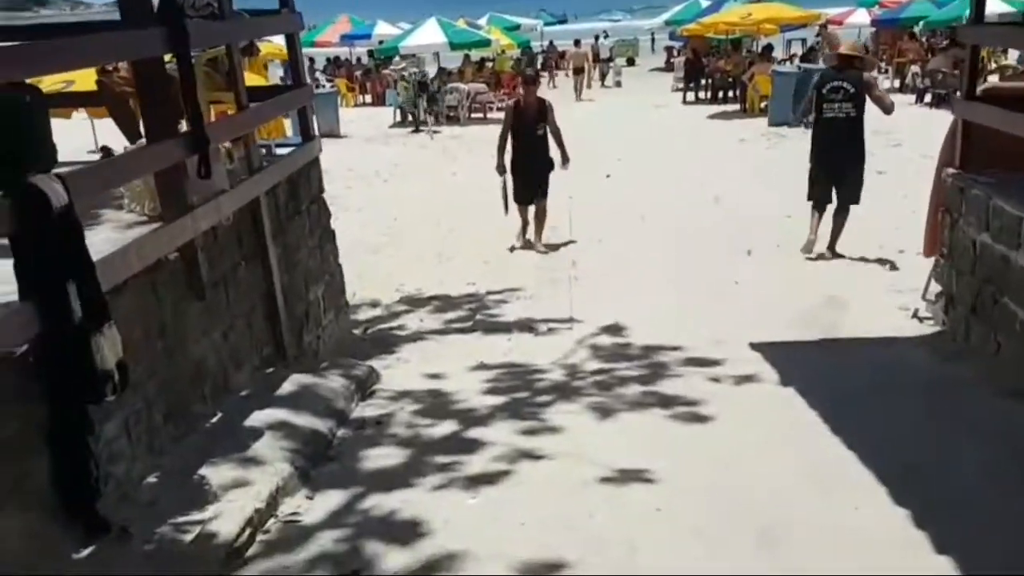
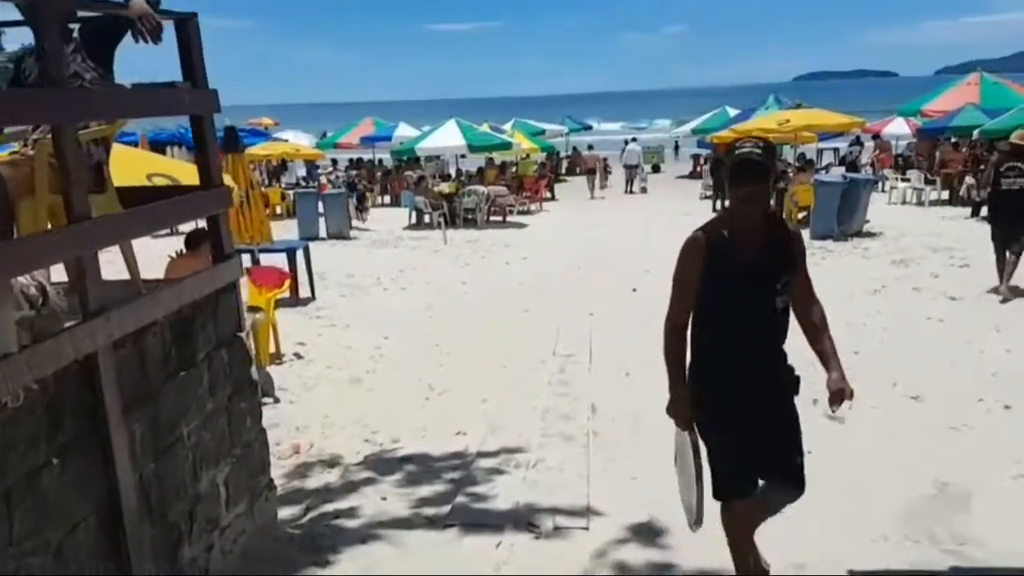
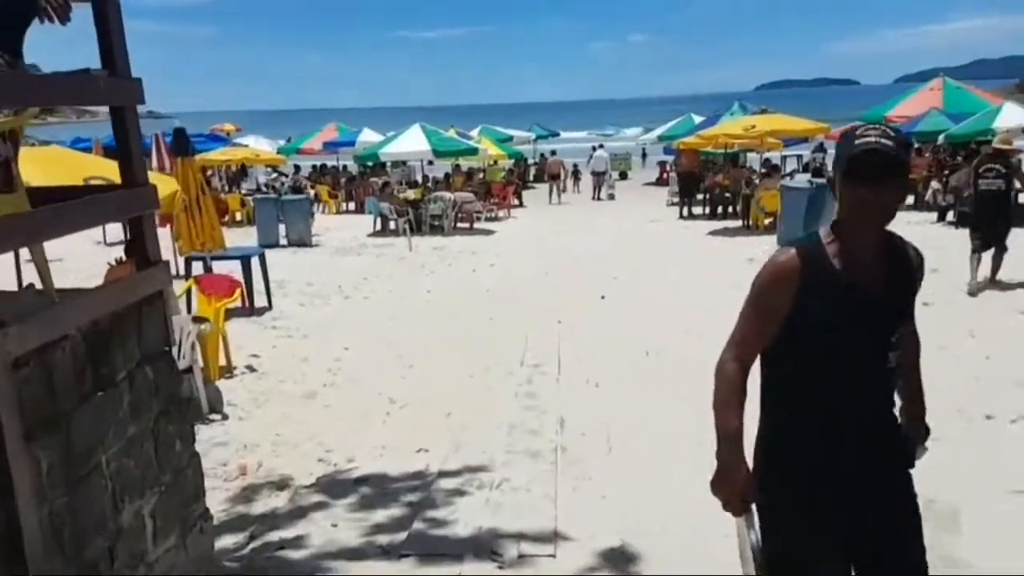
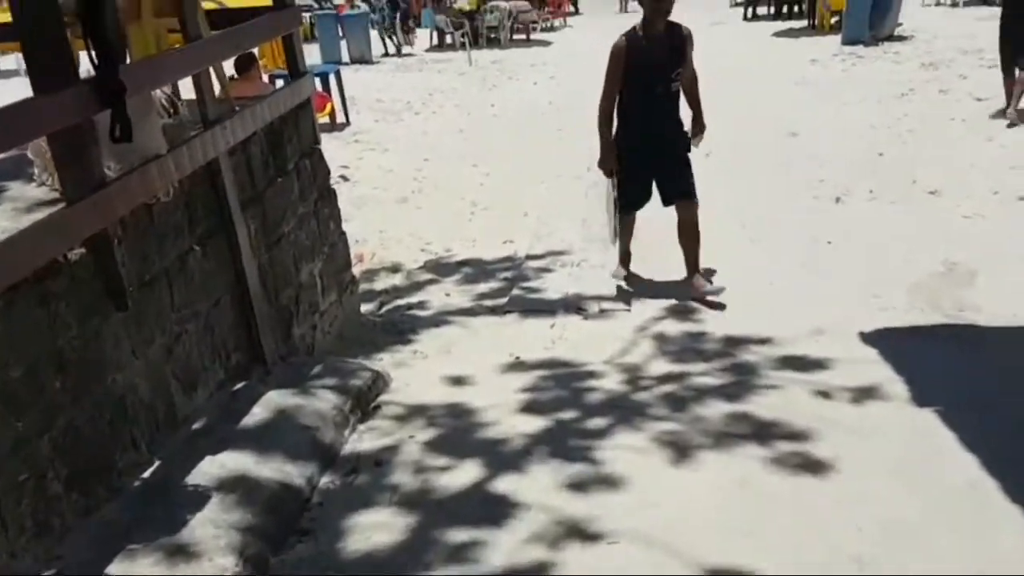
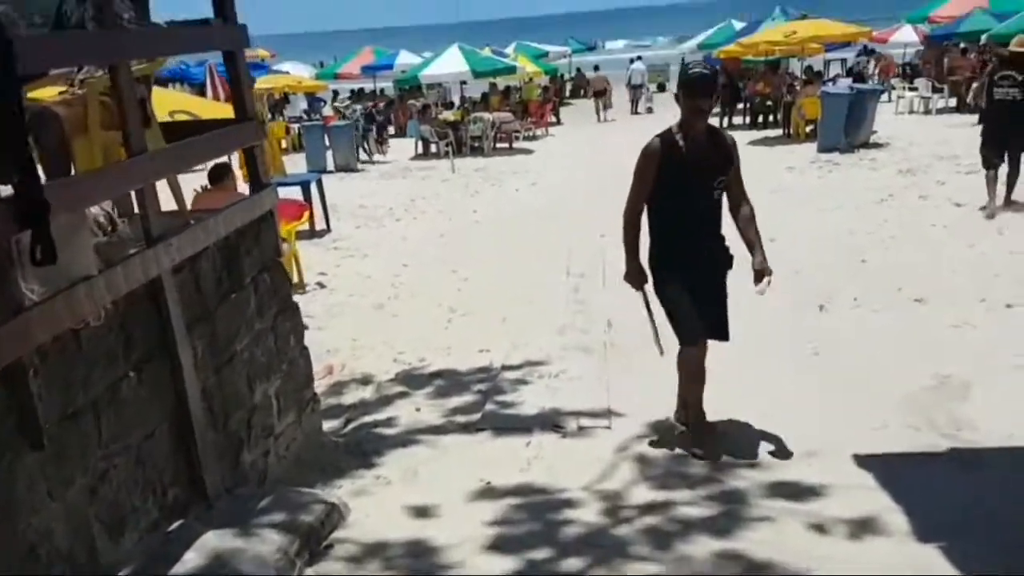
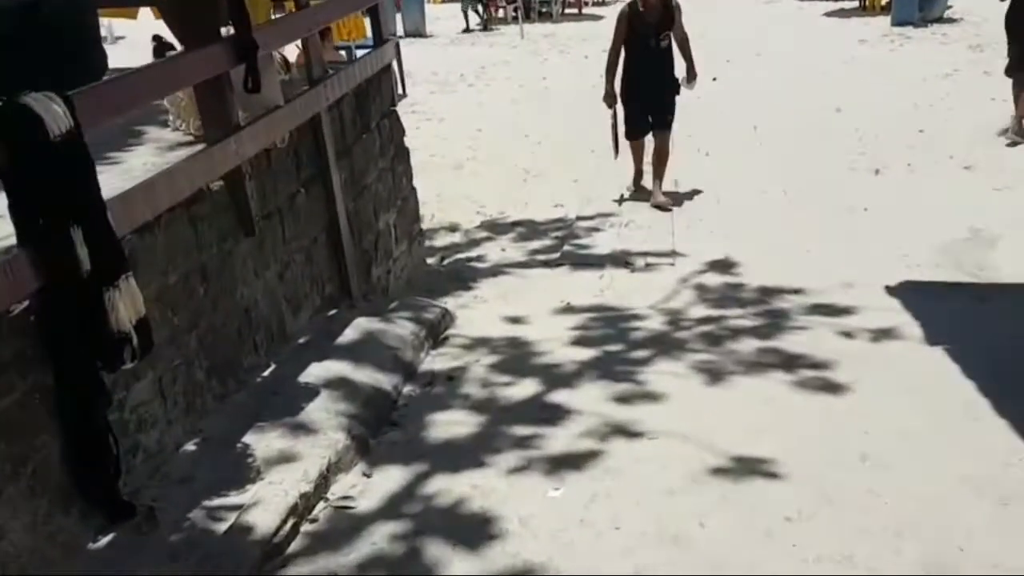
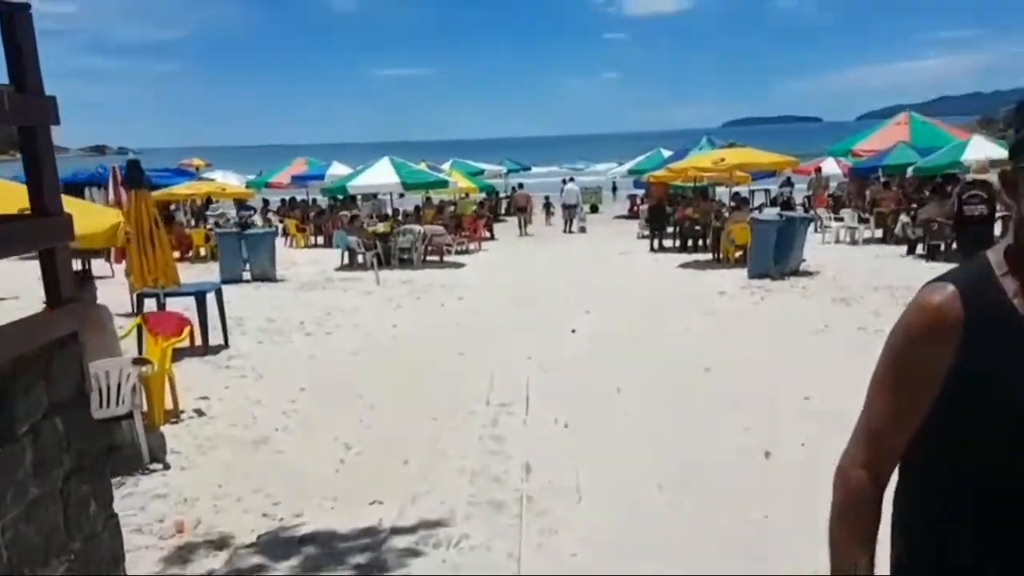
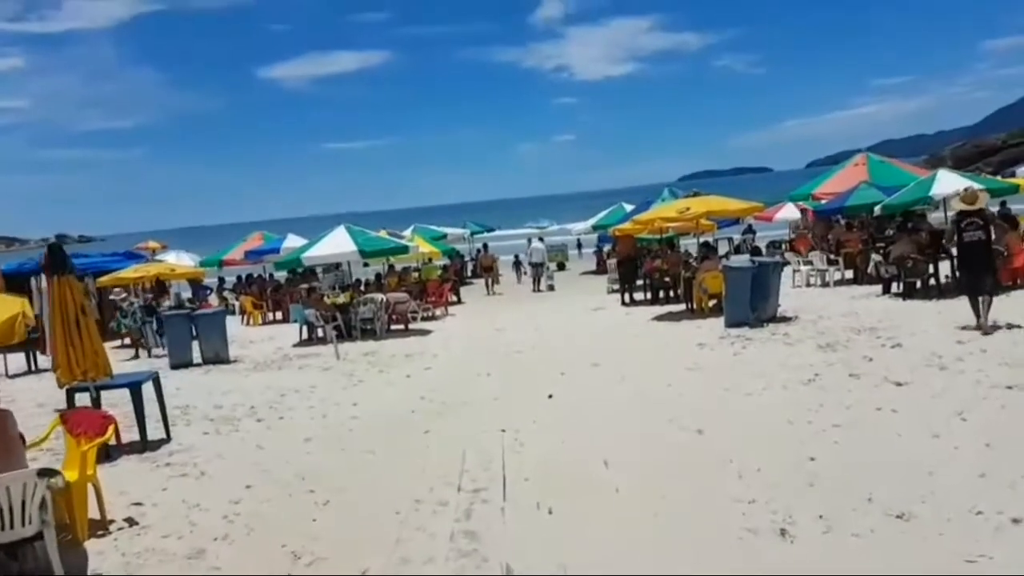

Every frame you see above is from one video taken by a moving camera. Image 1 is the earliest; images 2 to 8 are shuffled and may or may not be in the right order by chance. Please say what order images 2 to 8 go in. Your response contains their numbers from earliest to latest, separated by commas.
6, 4, 5, 2, 3, 7, 8
